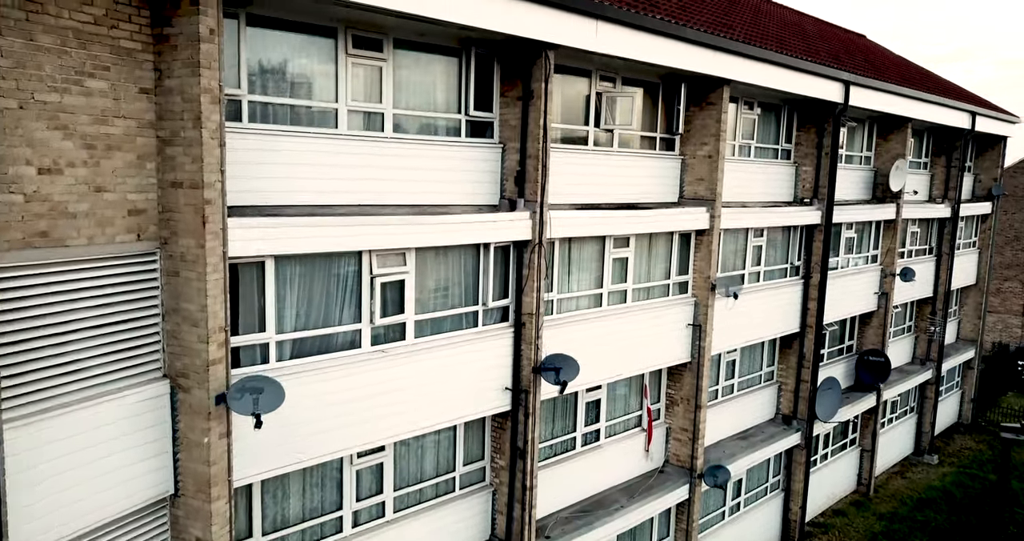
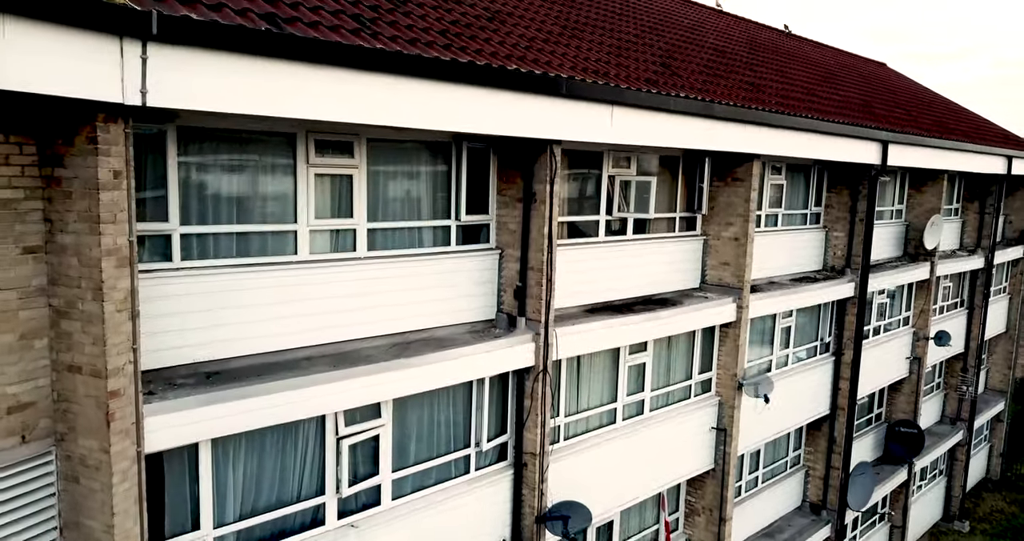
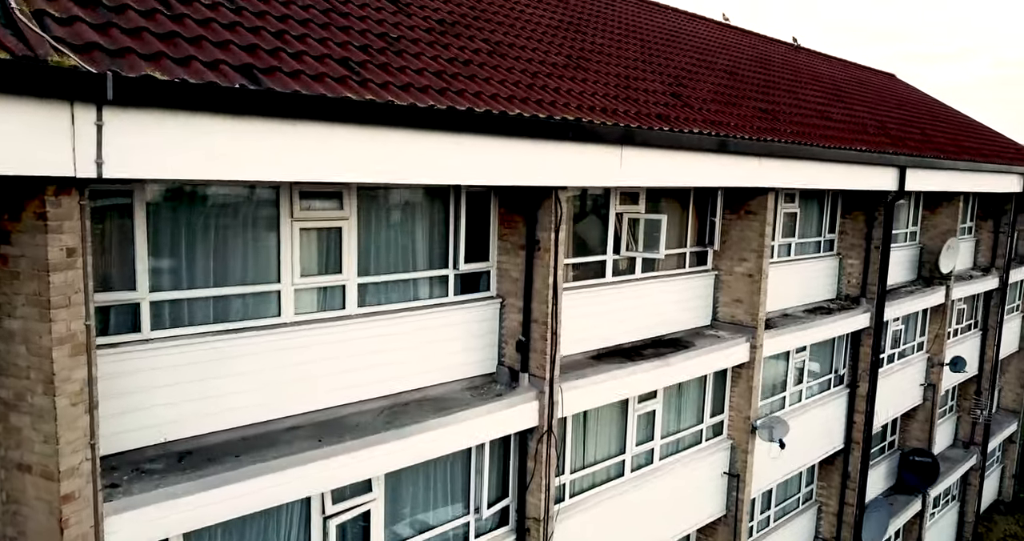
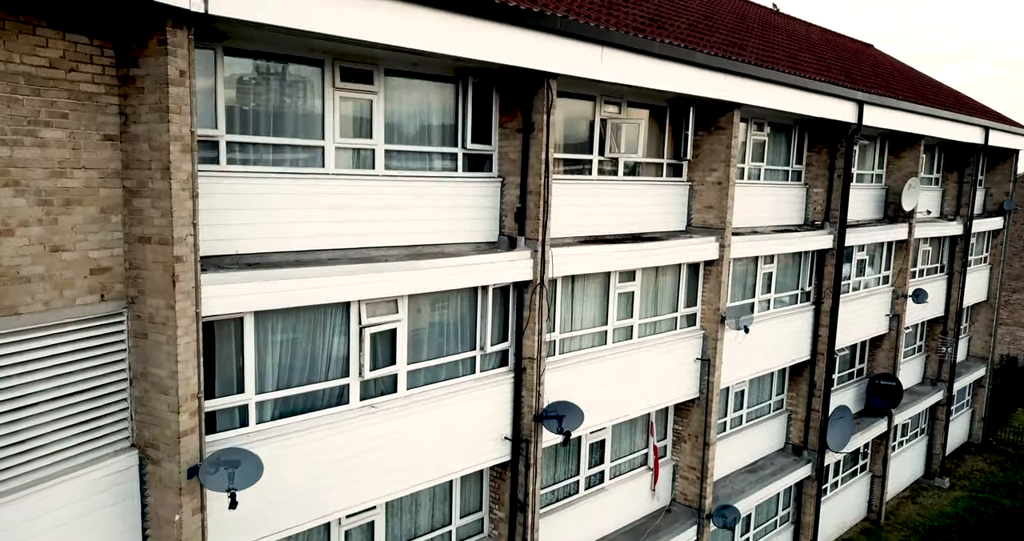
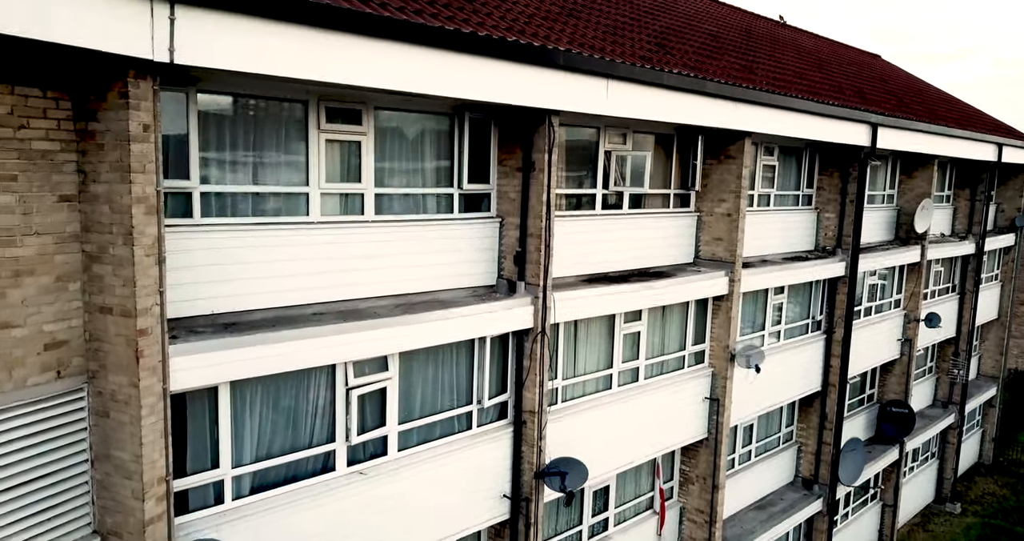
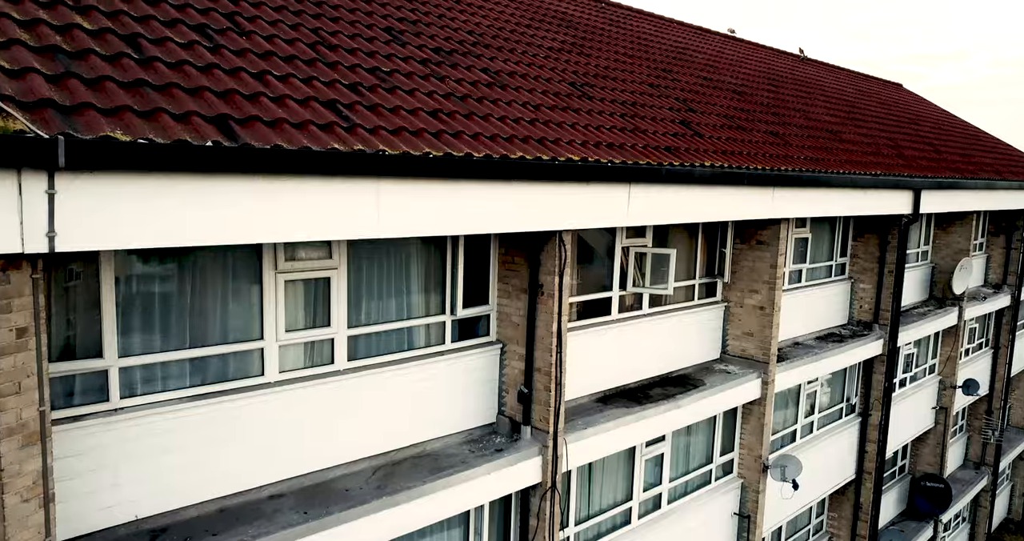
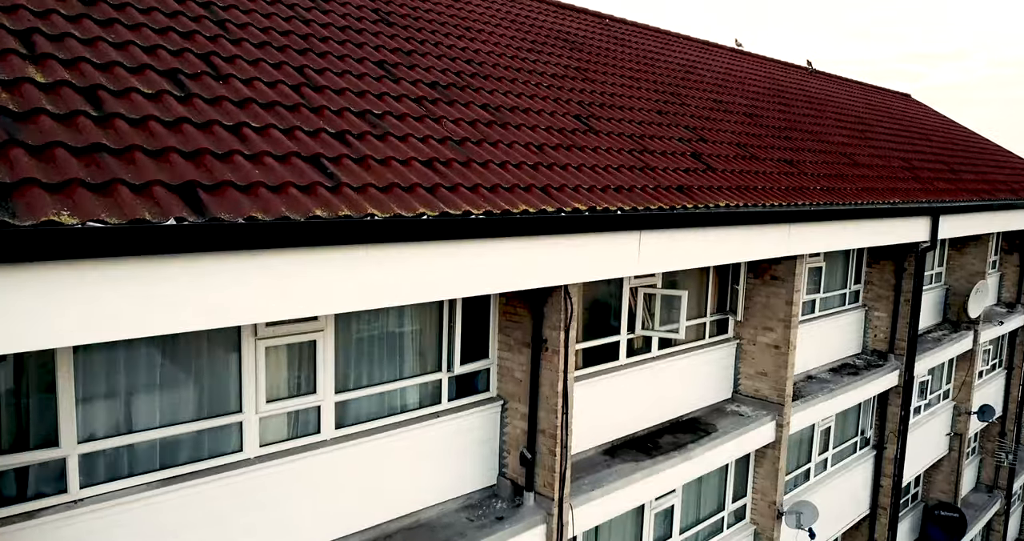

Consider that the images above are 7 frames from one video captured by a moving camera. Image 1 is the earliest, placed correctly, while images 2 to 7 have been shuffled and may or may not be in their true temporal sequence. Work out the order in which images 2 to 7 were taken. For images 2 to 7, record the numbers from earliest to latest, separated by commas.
4, 5, 2, 3, 6, 7
